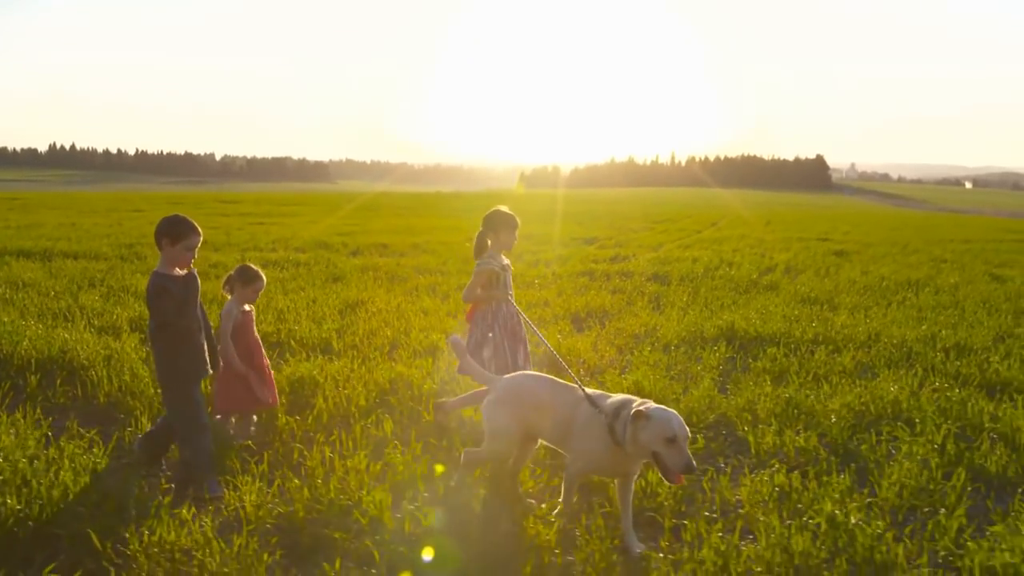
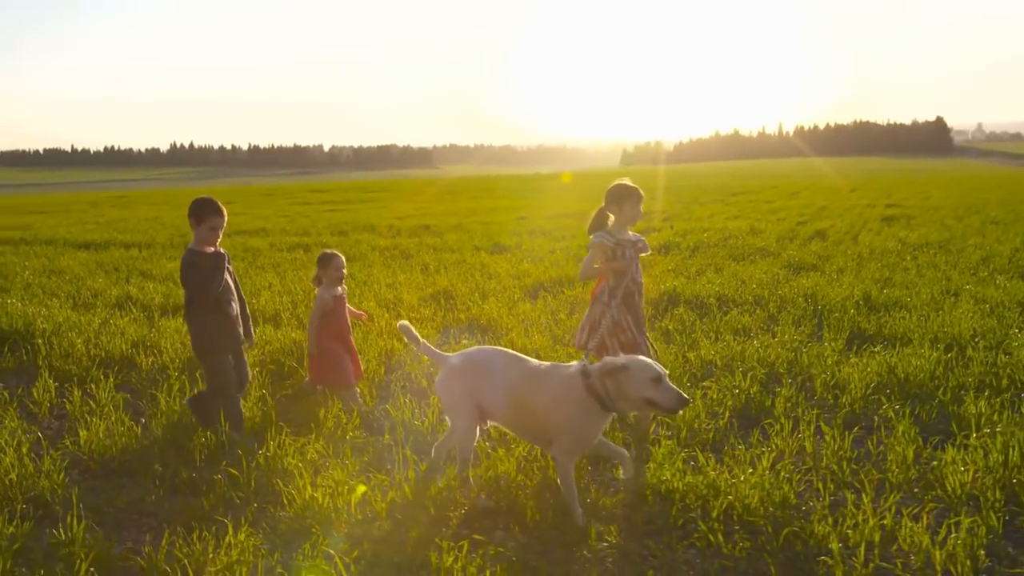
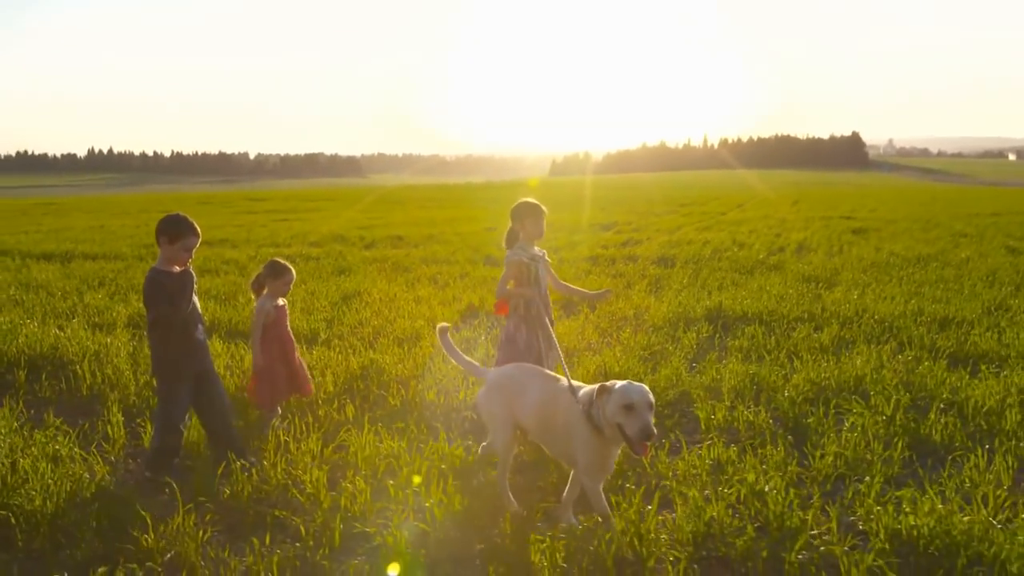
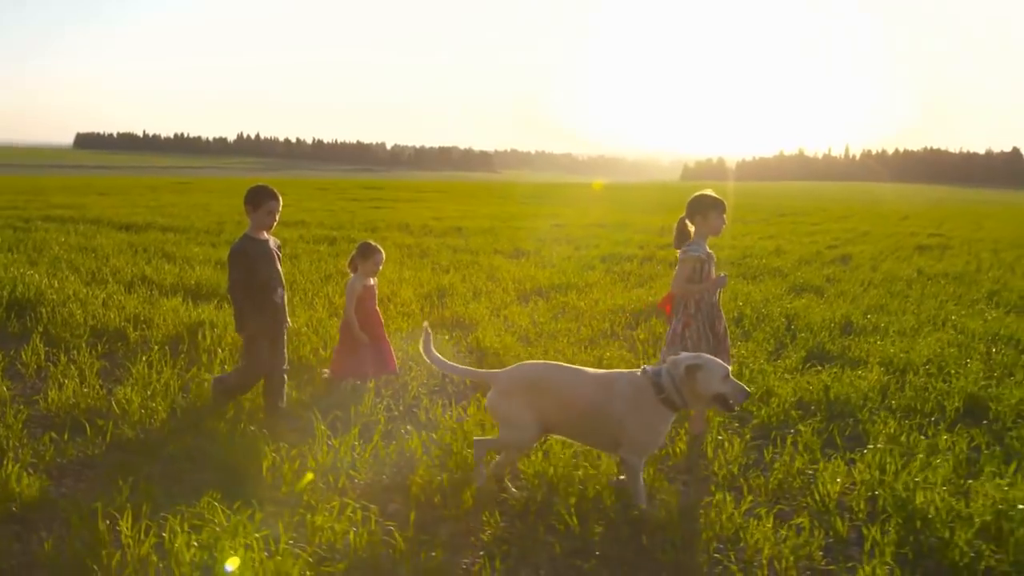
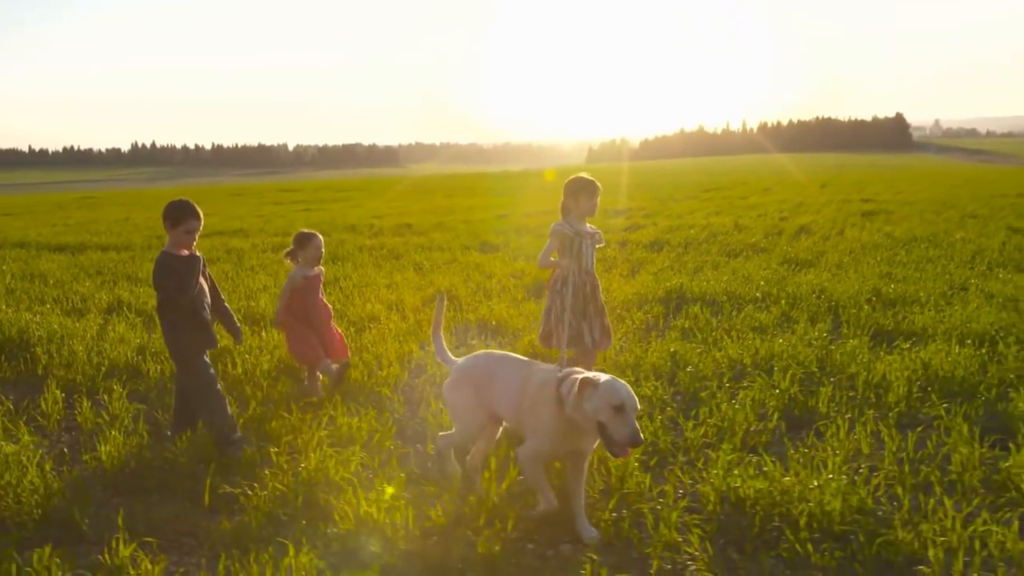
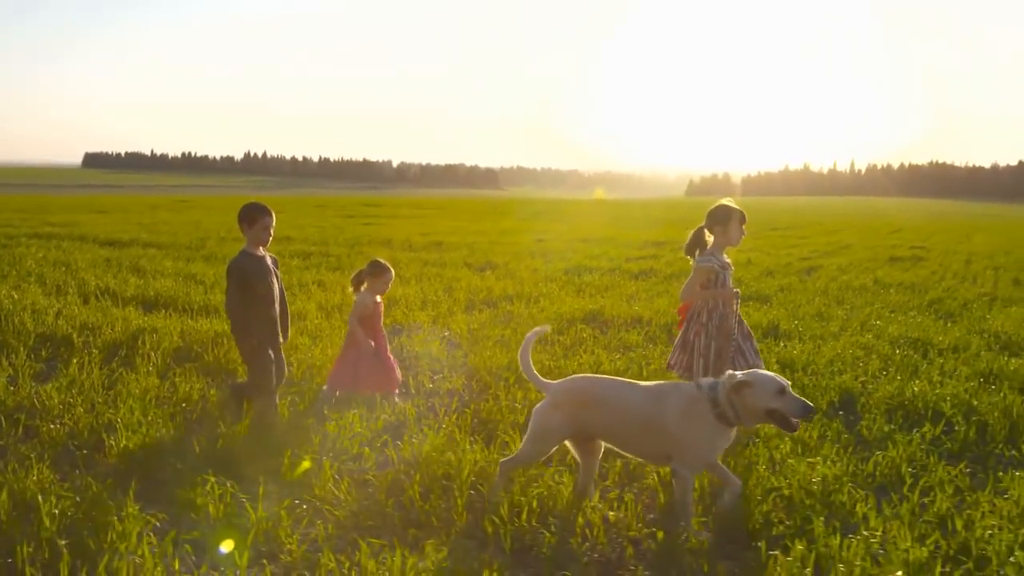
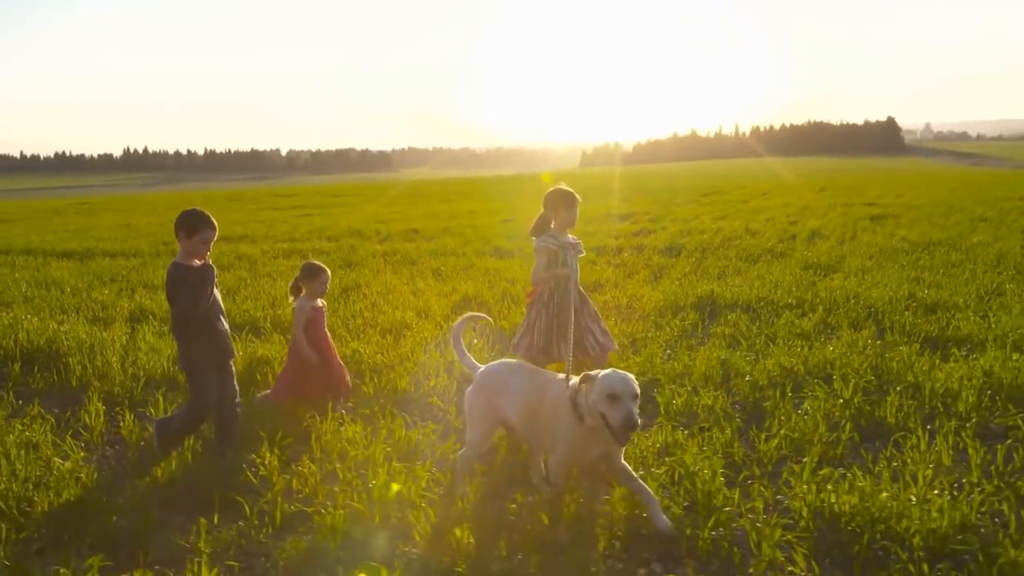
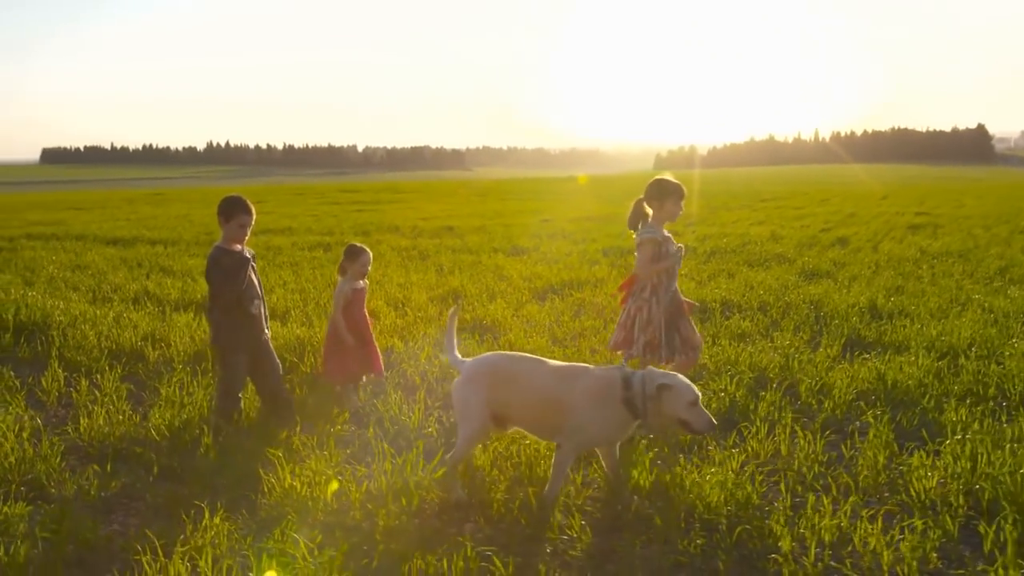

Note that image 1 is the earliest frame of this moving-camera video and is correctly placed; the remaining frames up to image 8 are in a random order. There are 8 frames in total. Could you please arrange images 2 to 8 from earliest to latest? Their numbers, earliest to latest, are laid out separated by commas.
3, 7, 5, 2, 8, 4, 6
